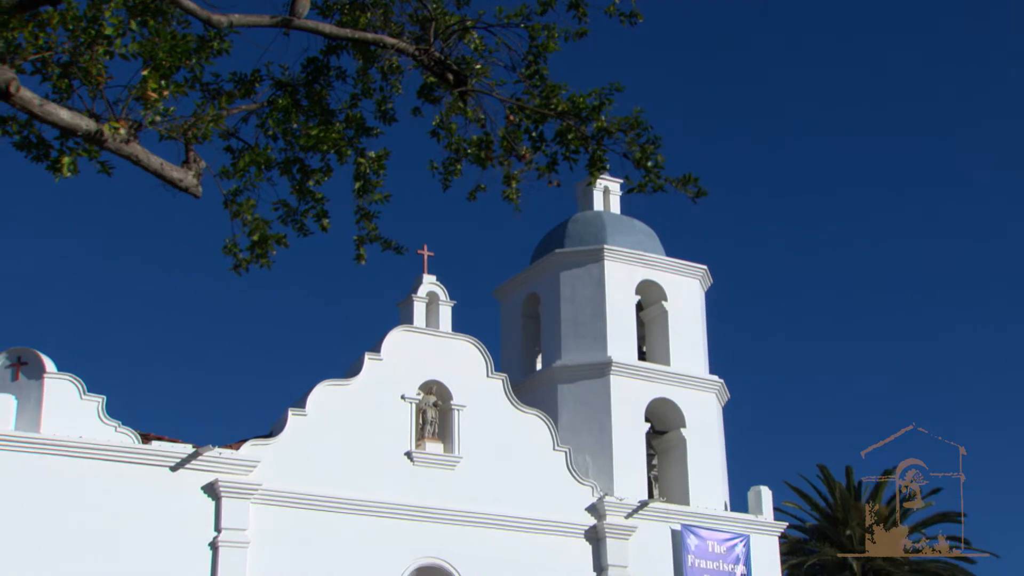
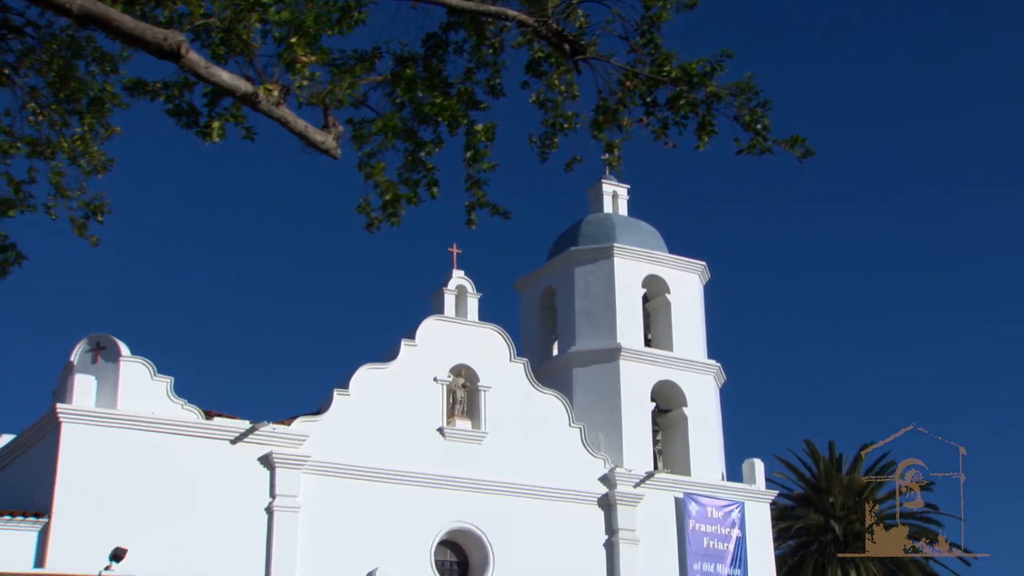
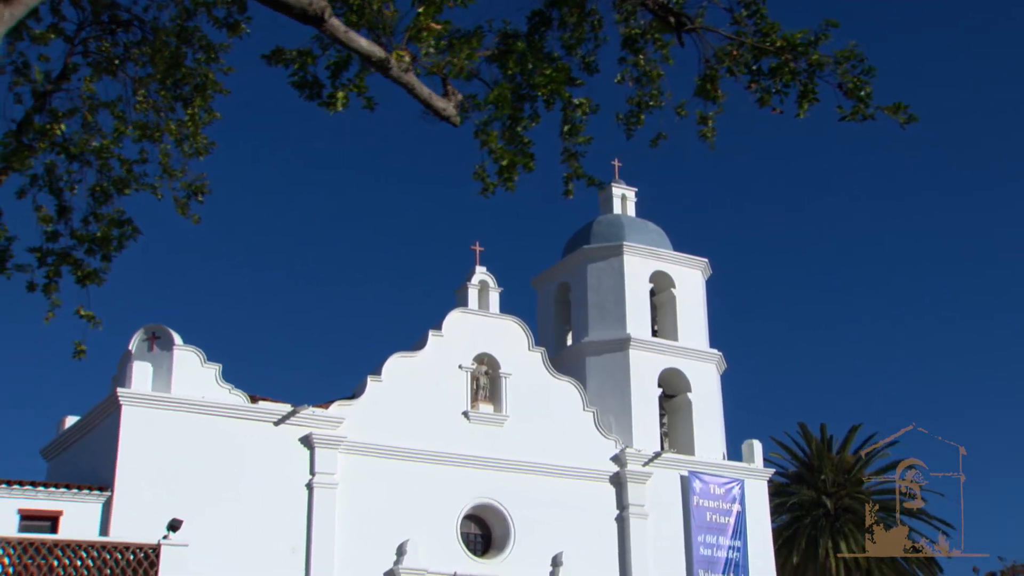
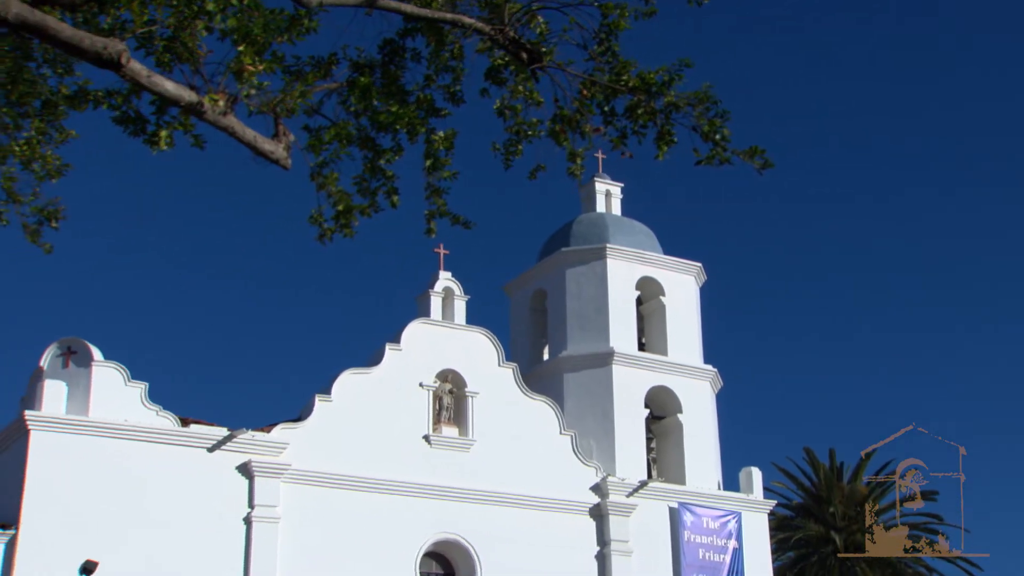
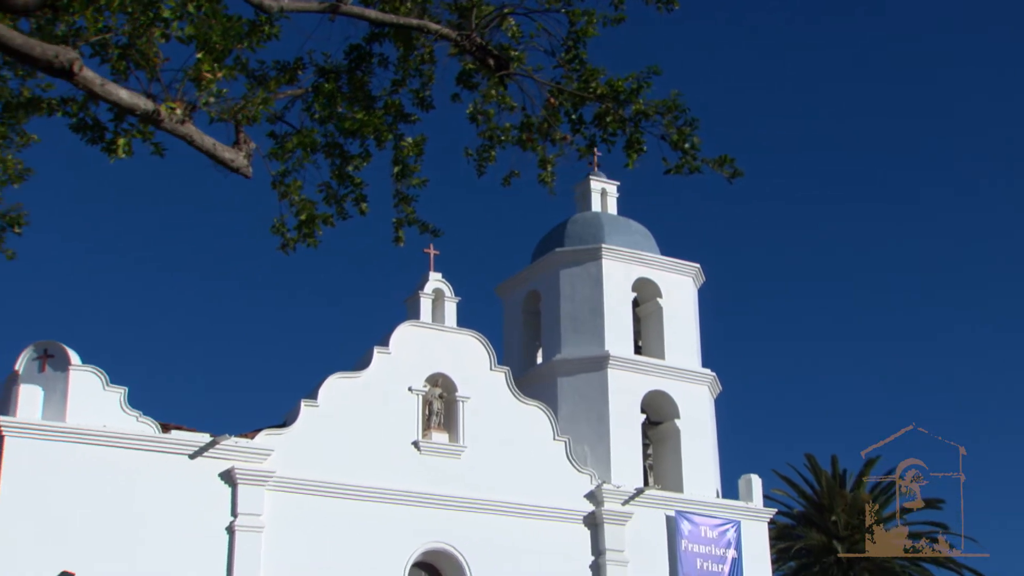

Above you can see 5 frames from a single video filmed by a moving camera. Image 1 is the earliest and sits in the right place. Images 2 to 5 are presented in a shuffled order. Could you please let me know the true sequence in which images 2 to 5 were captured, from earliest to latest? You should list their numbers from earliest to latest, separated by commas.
5, 4, 2, 3
